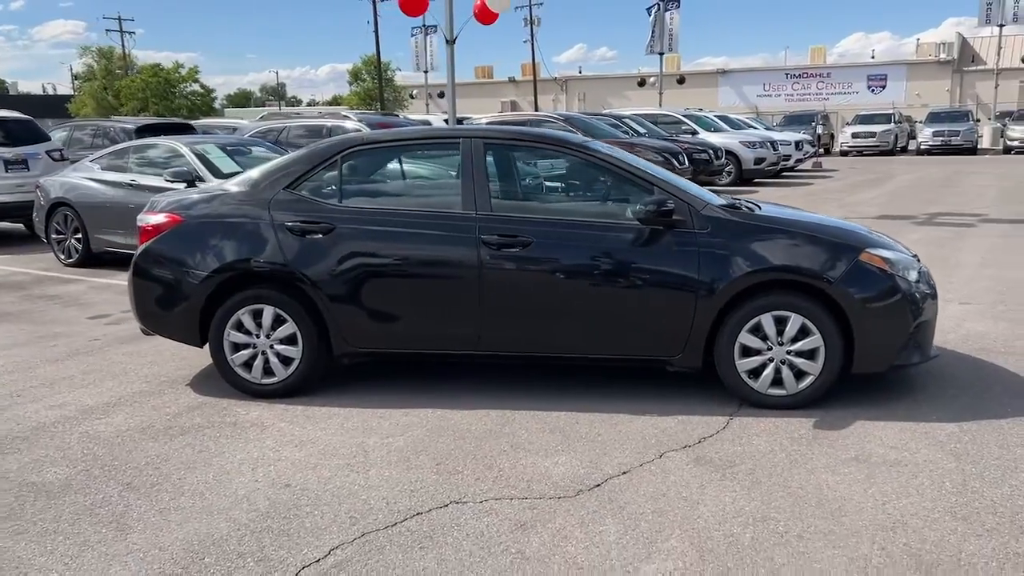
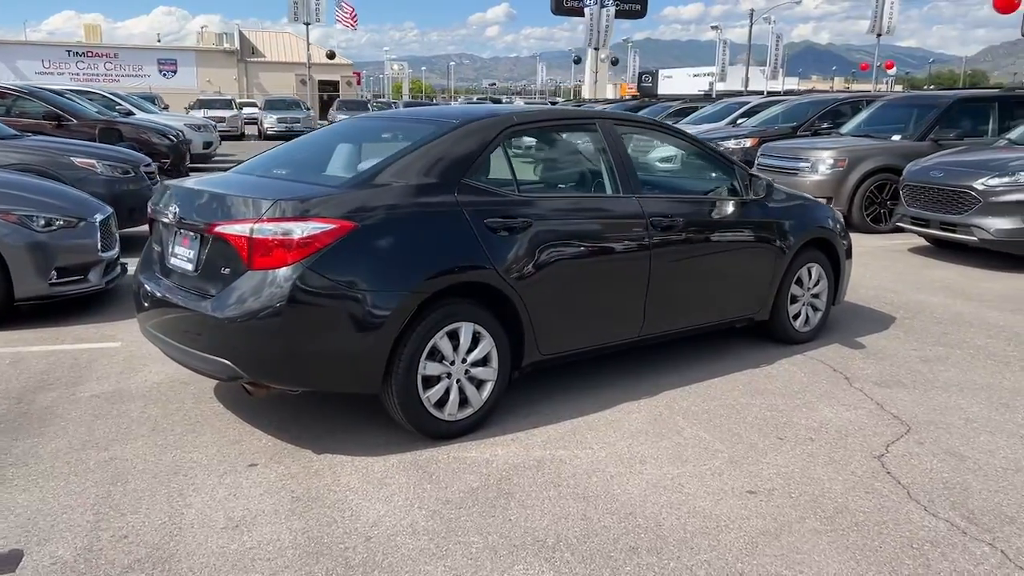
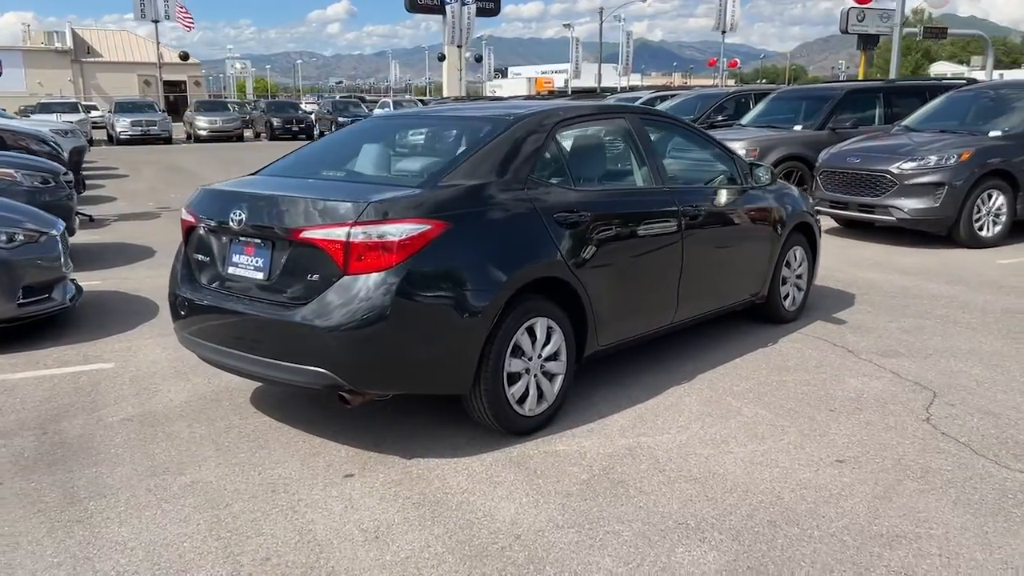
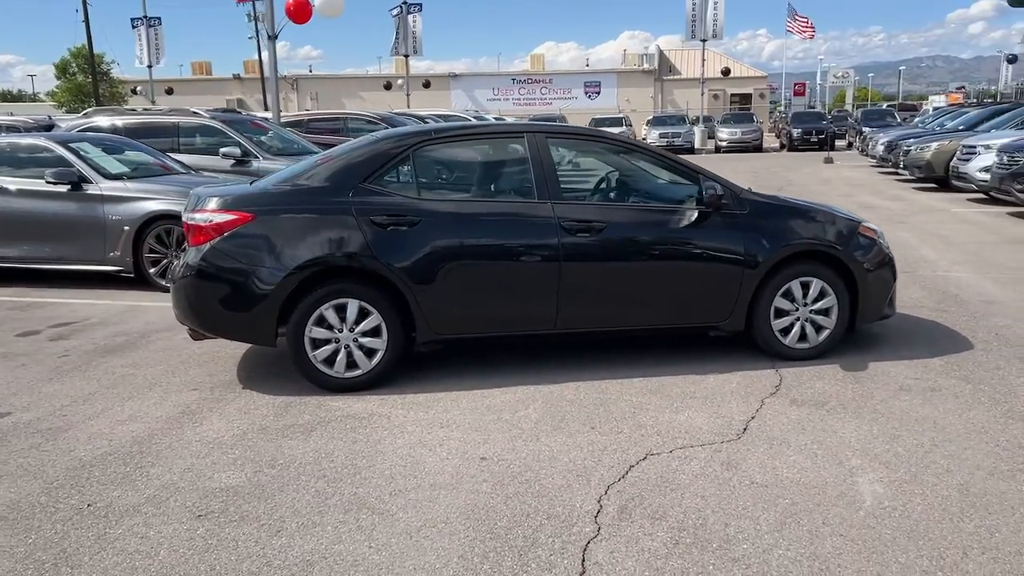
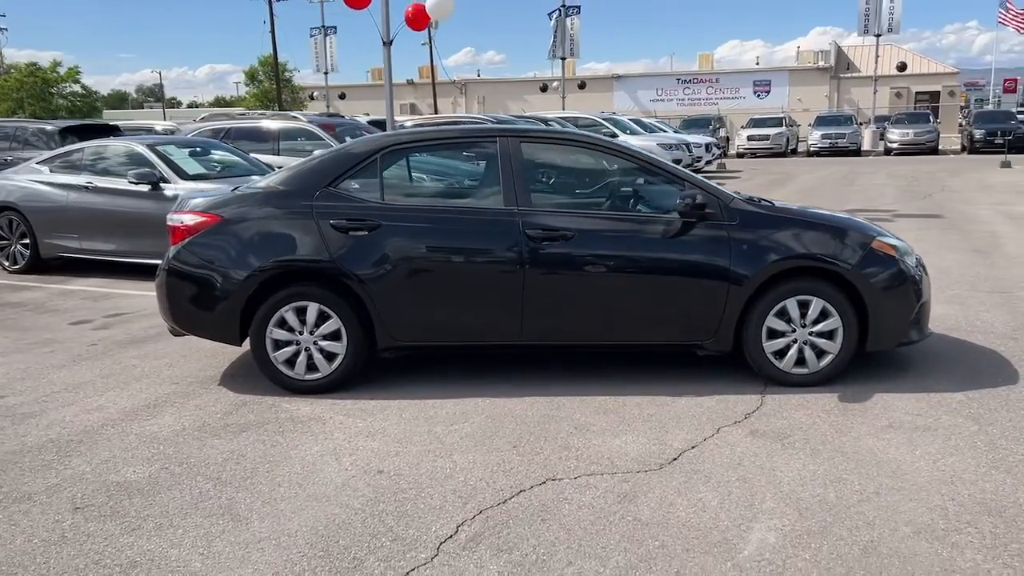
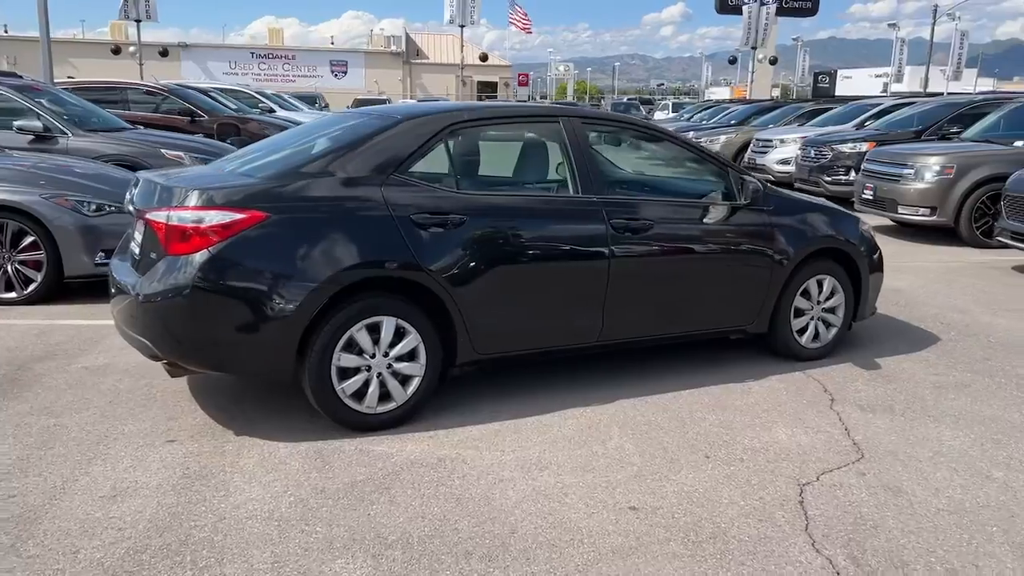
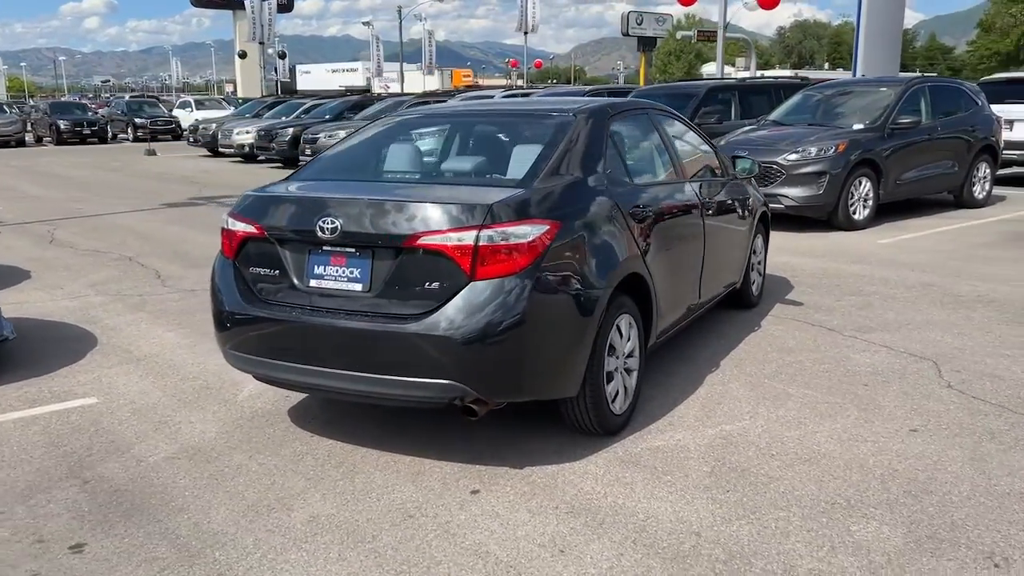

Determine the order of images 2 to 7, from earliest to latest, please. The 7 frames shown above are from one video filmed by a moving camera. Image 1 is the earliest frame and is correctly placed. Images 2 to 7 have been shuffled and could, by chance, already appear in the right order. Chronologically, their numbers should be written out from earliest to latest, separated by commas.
5, 4, 6, 2, 3, 7
